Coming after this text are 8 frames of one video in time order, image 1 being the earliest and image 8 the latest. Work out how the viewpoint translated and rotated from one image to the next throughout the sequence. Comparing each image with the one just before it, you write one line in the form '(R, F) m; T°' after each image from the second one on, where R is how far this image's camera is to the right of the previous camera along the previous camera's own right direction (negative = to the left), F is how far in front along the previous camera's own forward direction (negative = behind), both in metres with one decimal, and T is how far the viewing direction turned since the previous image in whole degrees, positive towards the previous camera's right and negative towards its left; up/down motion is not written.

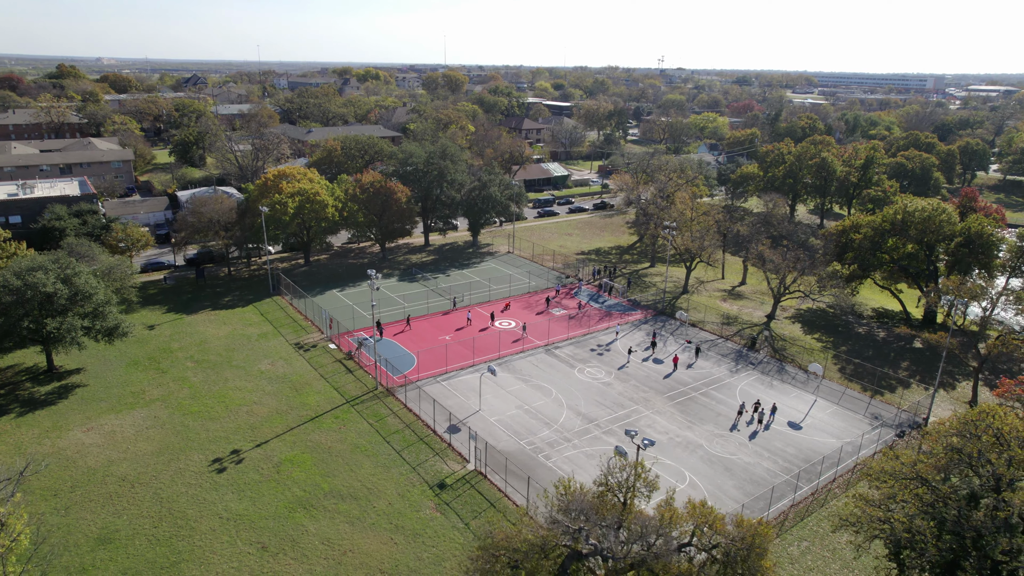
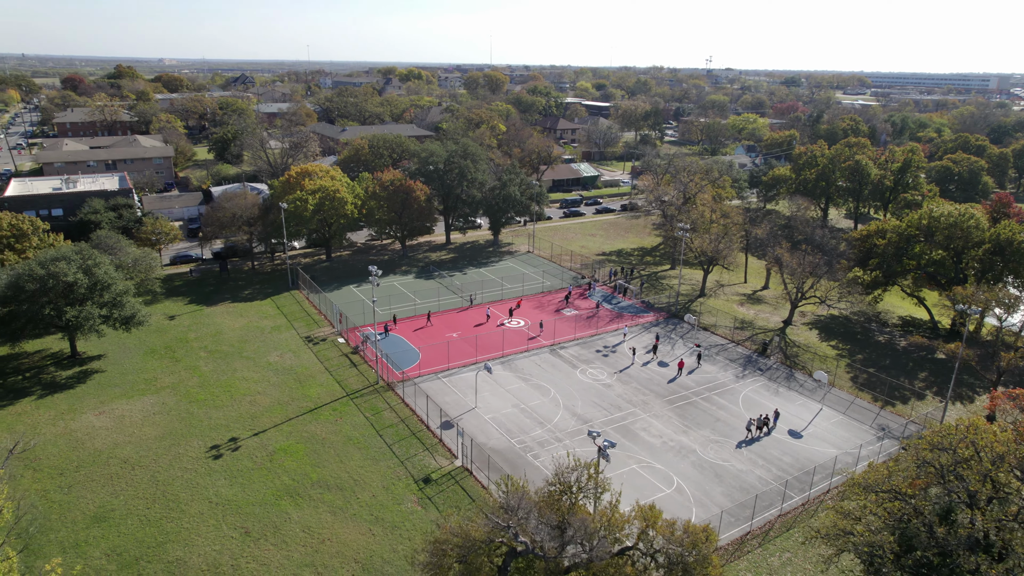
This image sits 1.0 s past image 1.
(+2.3, 0.0) m; -4°
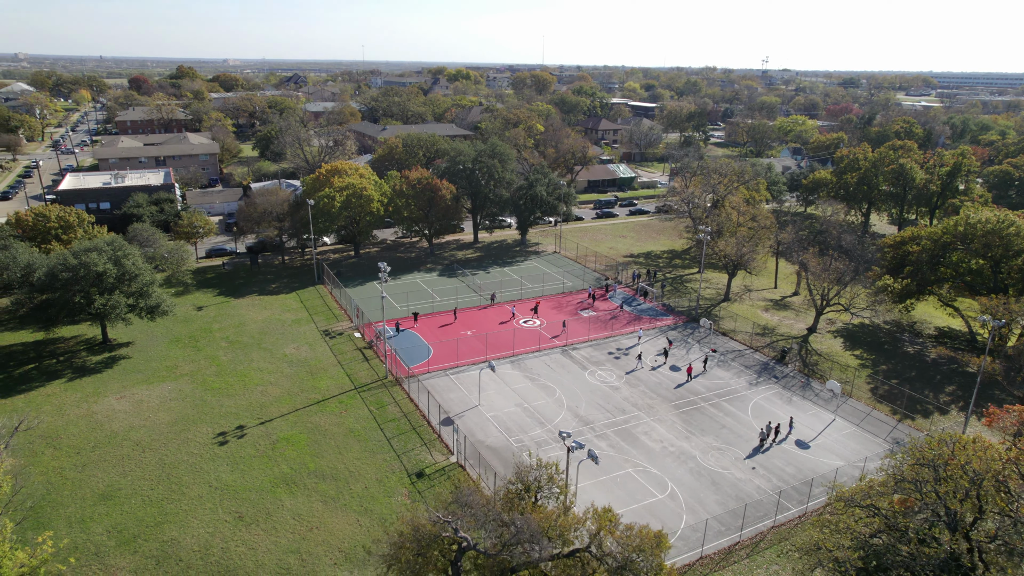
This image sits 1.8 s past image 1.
(+2.3, 0.0) m; -4°
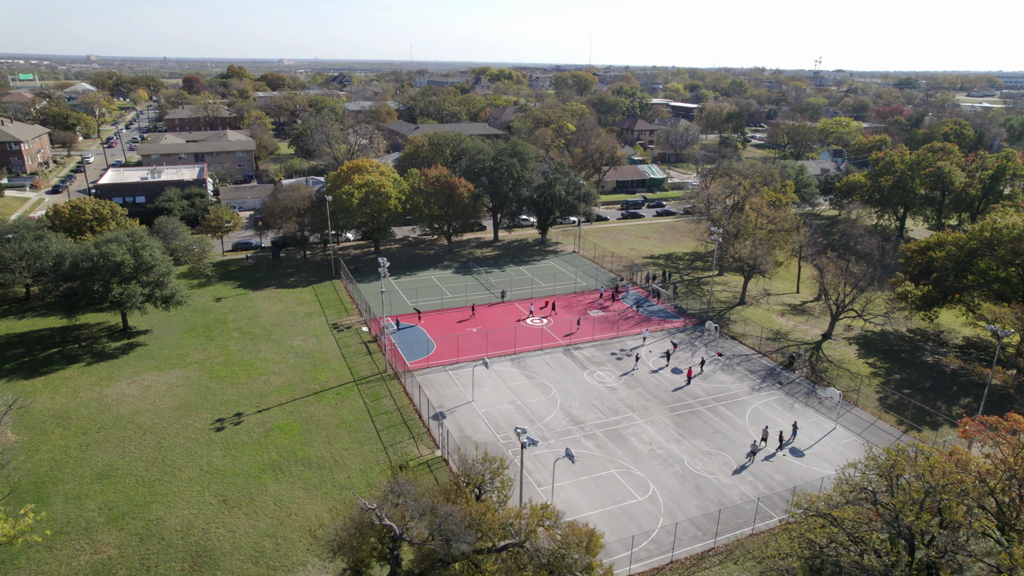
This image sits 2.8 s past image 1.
(+2.6, 0.0) m; -4°
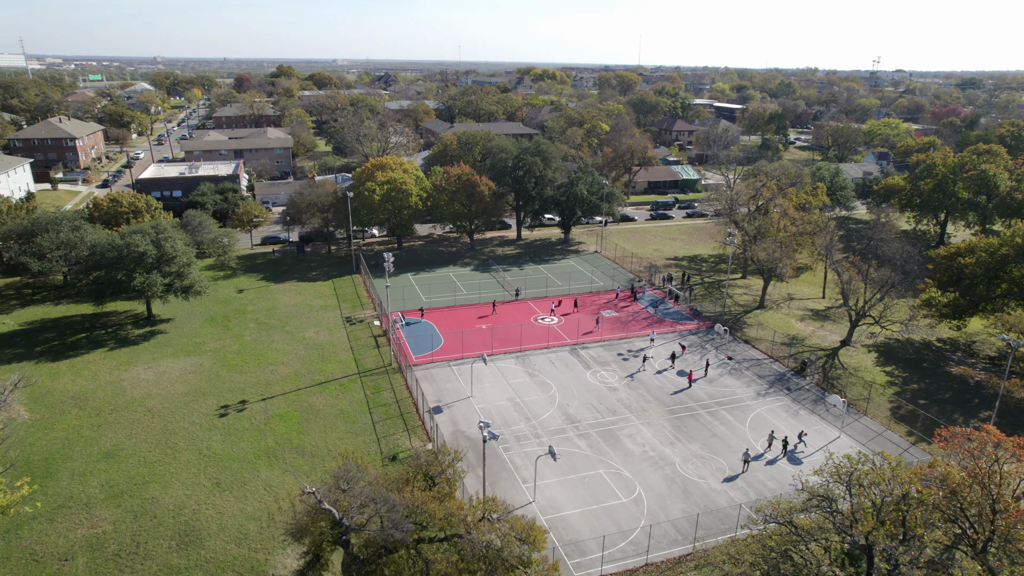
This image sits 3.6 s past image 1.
(+2.4, 0.0) m; -4°
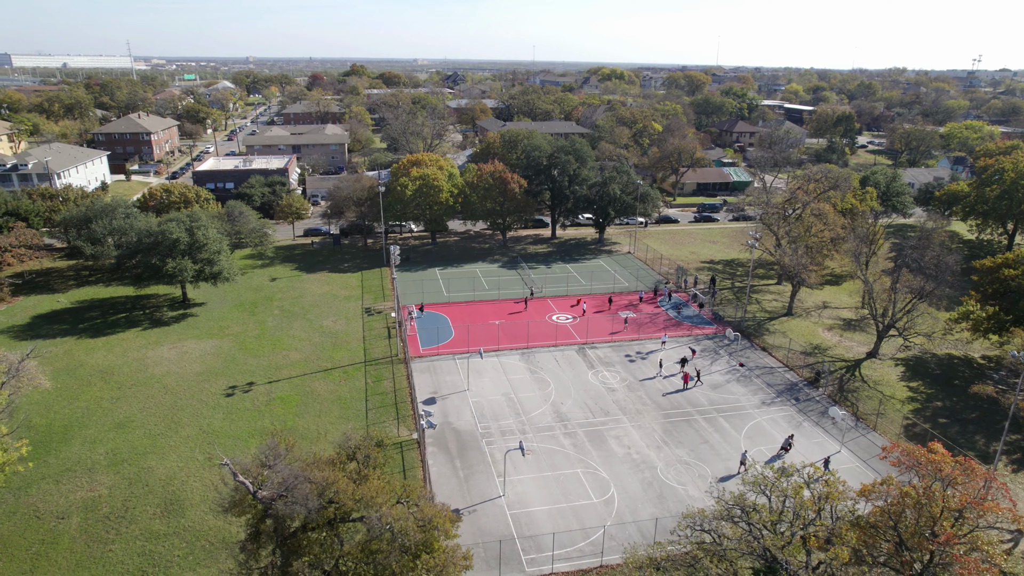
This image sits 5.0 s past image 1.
(+3.8, 0.0) m; -6°
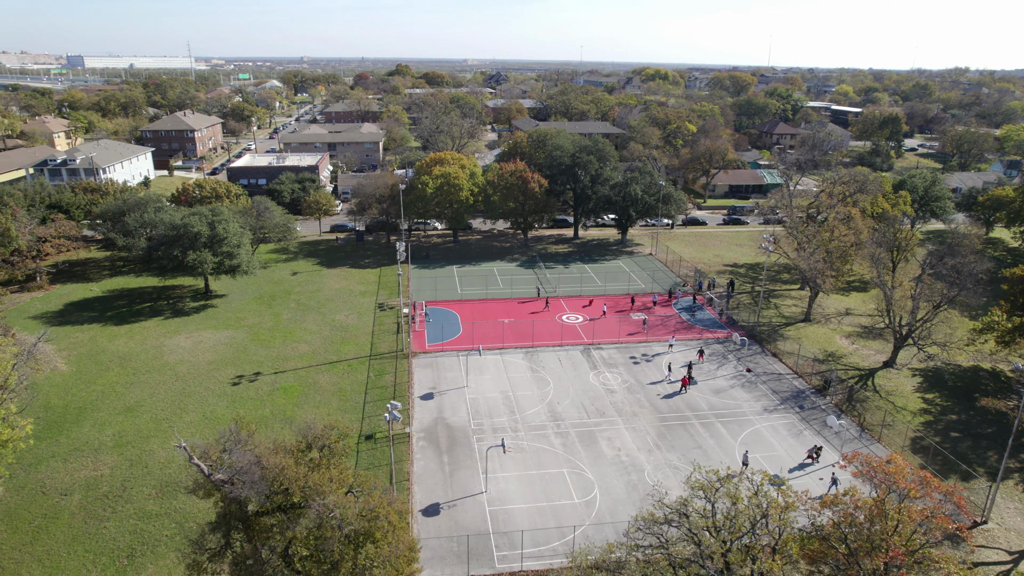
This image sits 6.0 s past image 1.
(+2.4, 0.0) m; -4°
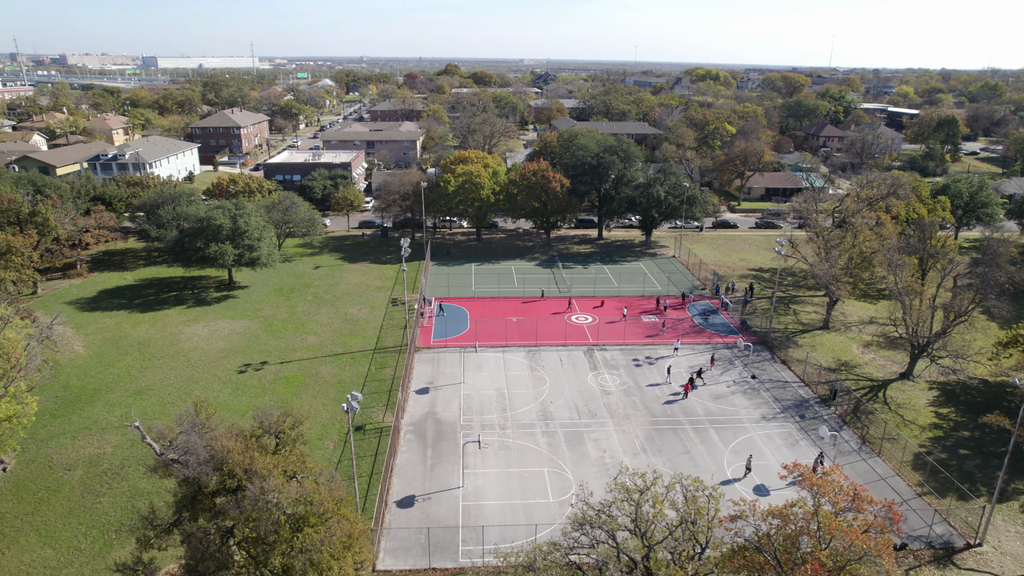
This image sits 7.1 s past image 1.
(+2.8, 0.0) m; -4°
